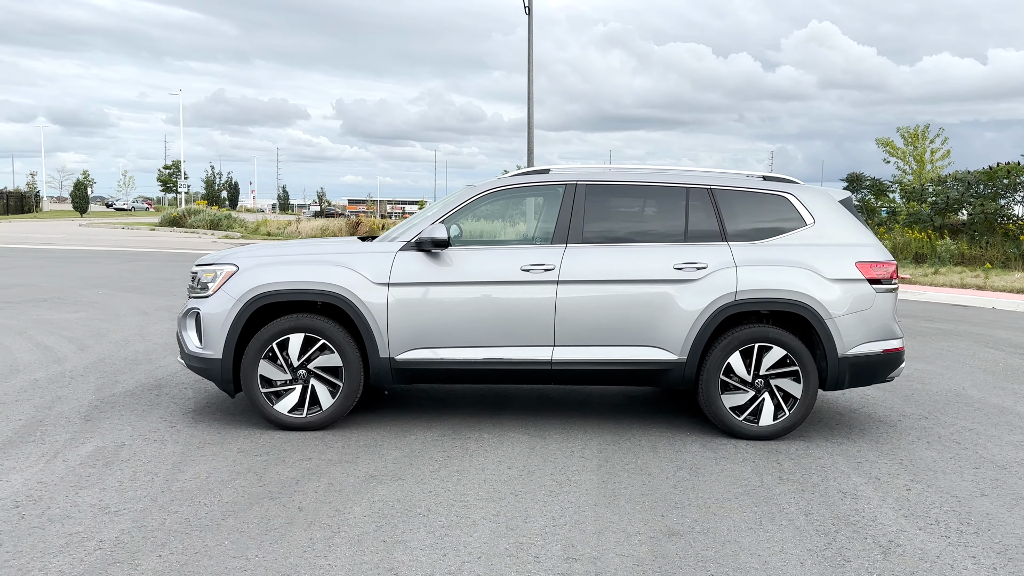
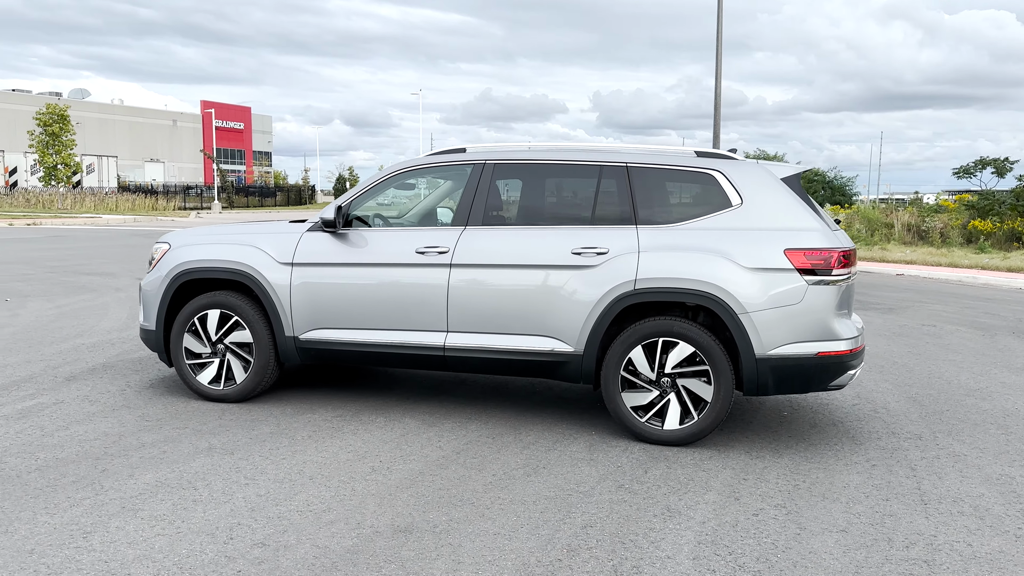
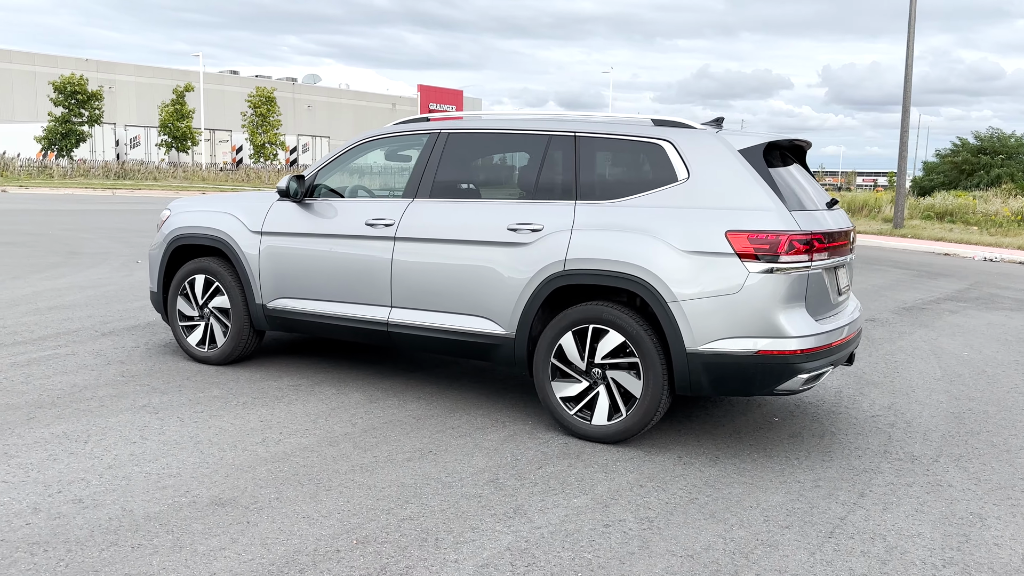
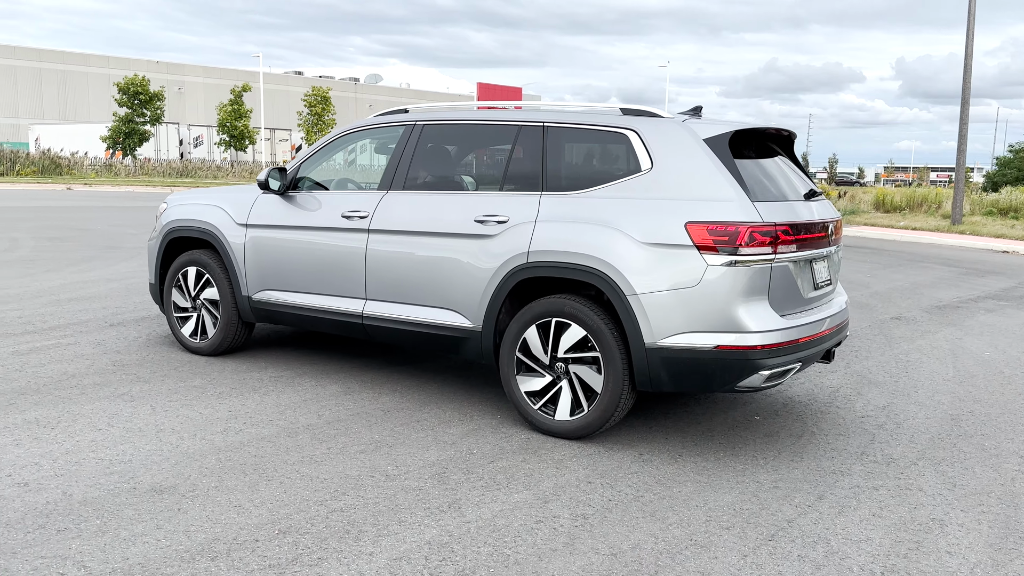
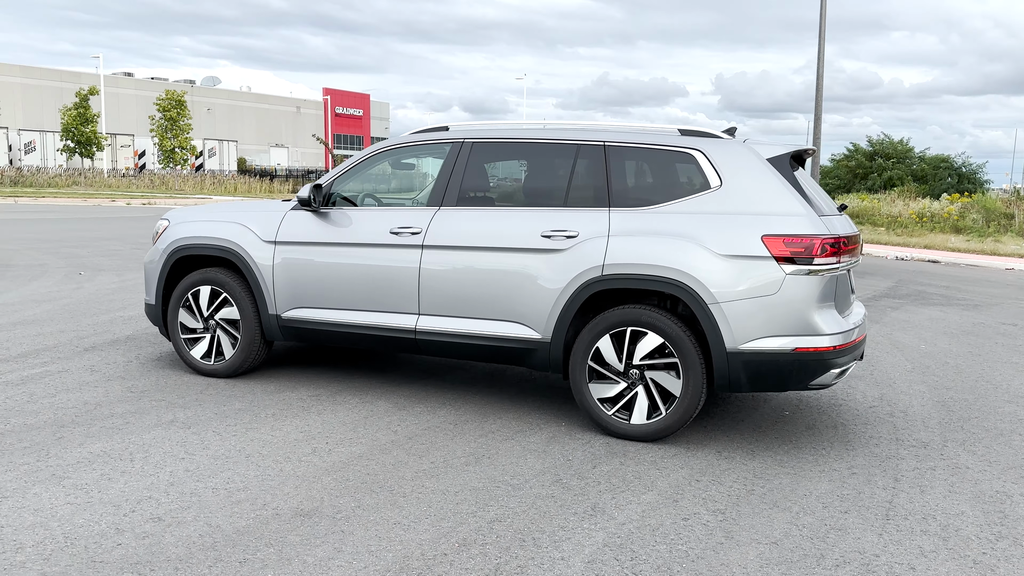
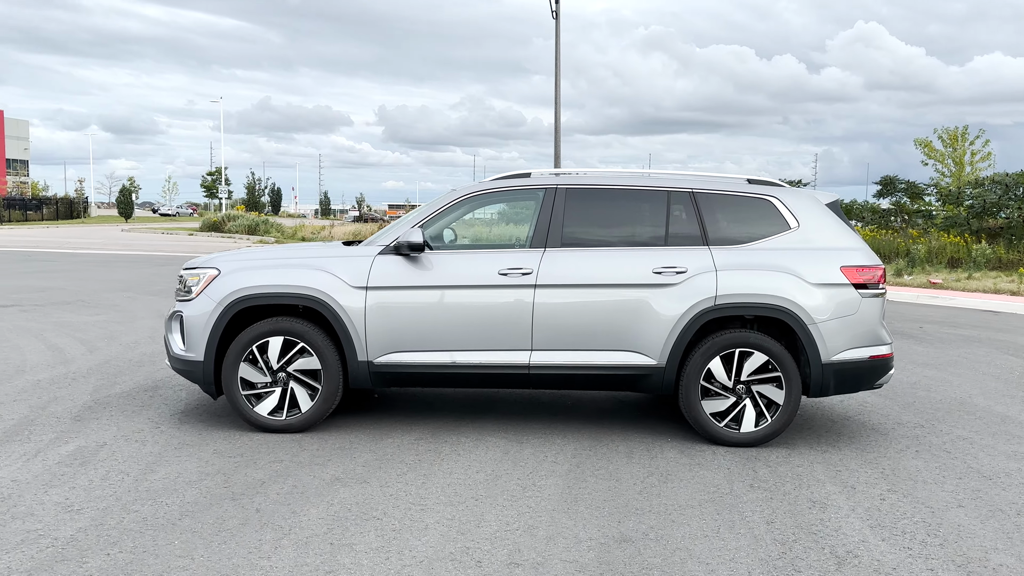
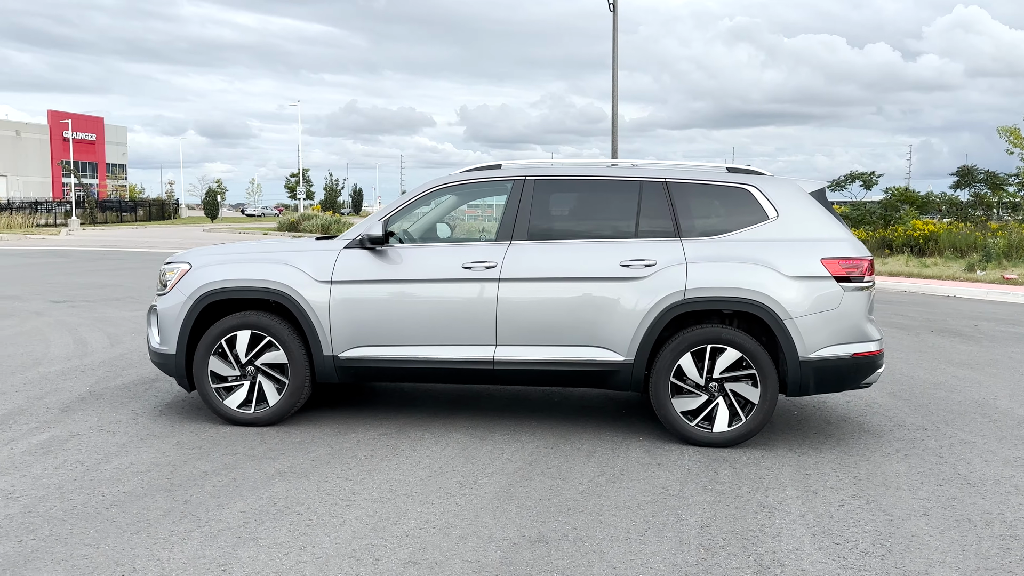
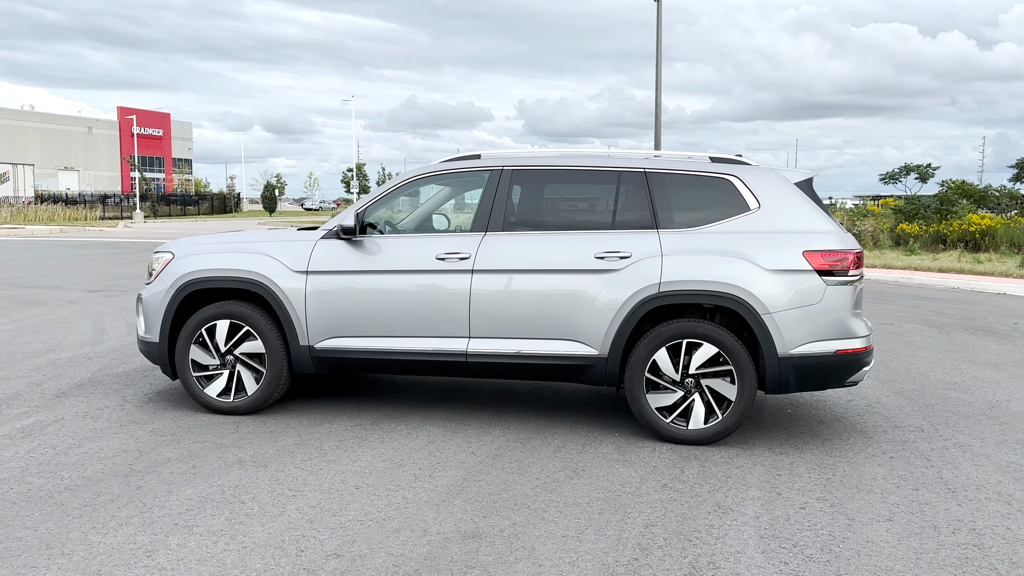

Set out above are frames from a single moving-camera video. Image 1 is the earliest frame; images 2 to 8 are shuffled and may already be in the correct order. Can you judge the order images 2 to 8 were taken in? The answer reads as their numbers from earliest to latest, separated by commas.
6, 7, 8, 2, 5, 3, 4
